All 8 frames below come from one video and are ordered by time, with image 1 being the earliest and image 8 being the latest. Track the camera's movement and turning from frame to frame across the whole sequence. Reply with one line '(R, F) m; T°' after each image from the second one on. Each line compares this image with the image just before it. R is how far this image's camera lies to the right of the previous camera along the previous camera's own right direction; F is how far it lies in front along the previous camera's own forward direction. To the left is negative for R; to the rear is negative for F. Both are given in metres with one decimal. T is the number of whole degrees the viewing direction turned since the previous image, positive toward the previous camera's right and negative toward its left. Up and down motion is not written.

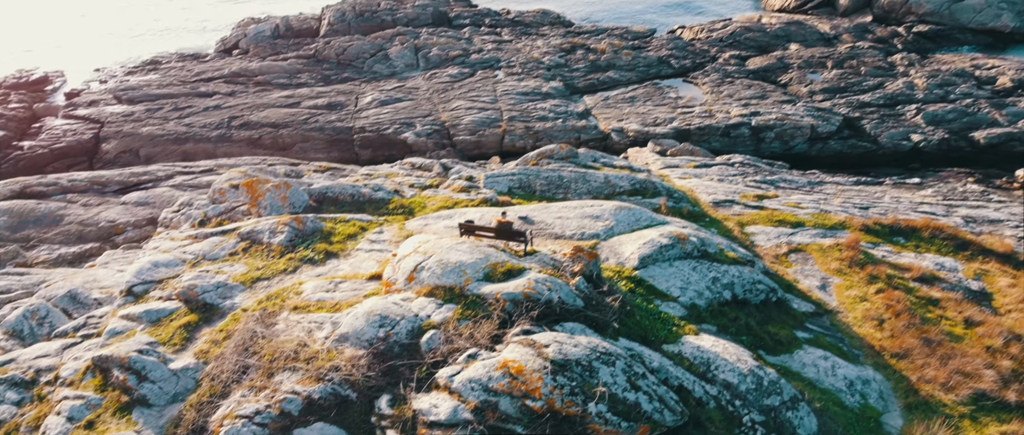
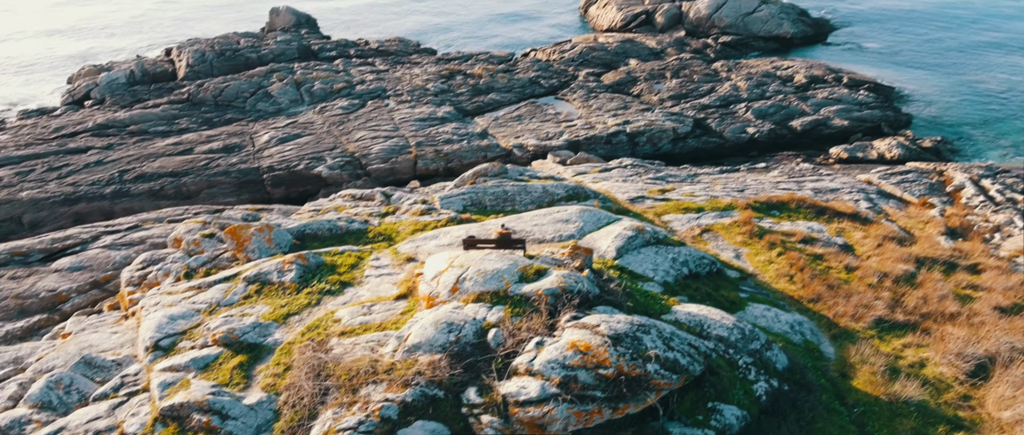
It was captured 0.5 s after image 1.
(-3.0, -0.8) m; +15°
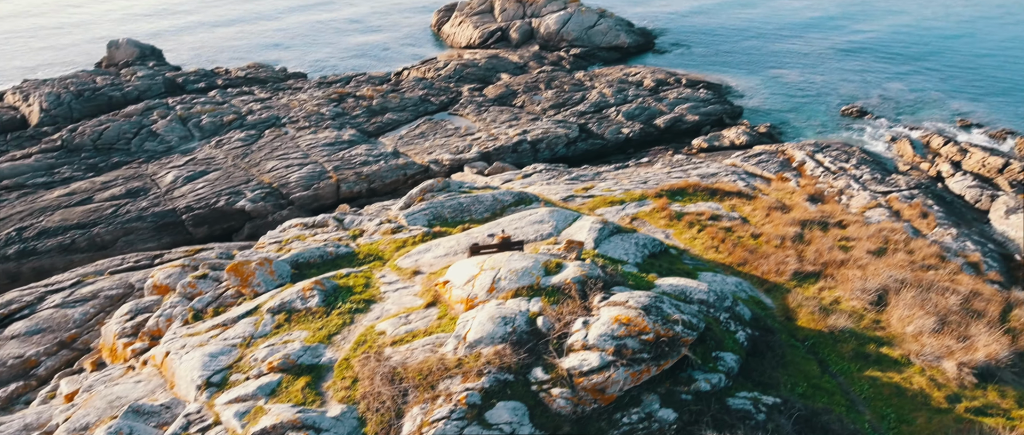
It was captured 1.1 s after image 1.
(-3.1, -0.7) m; +14°
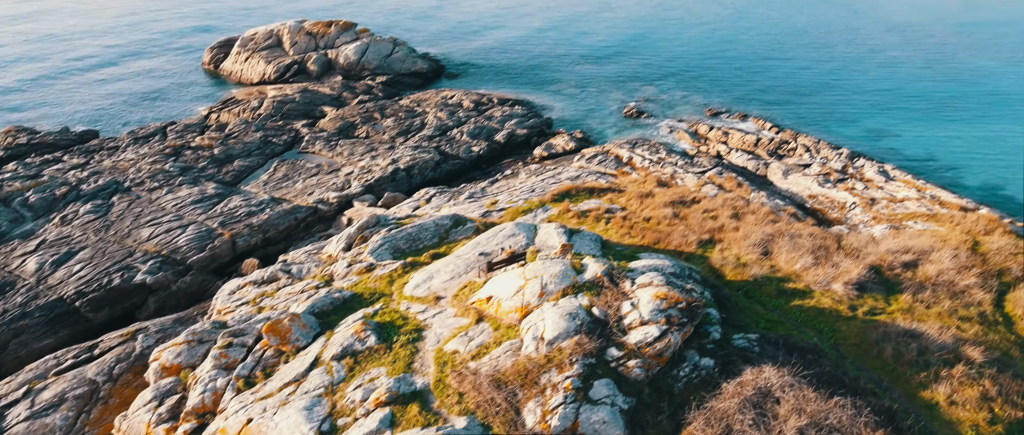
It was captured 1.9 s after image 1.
(-4.9, -0.2) m; +20°
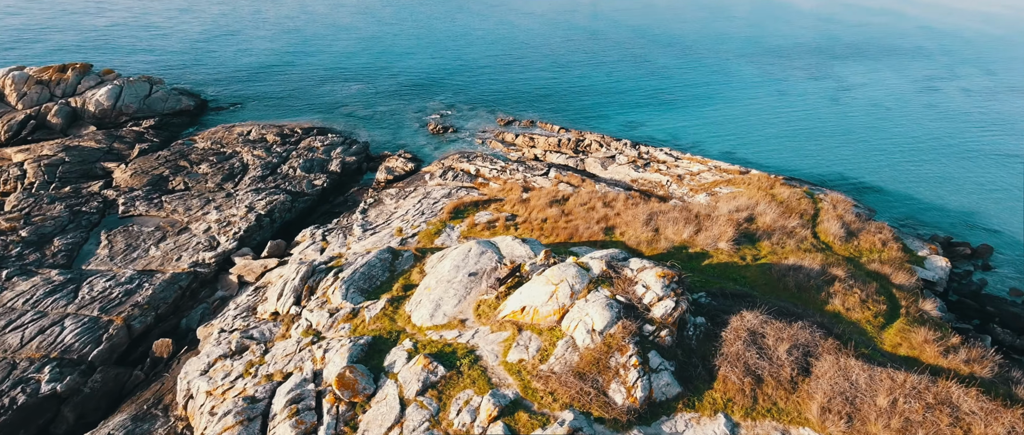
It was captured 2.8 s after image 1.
(-5.2, +0.2) m; +21°
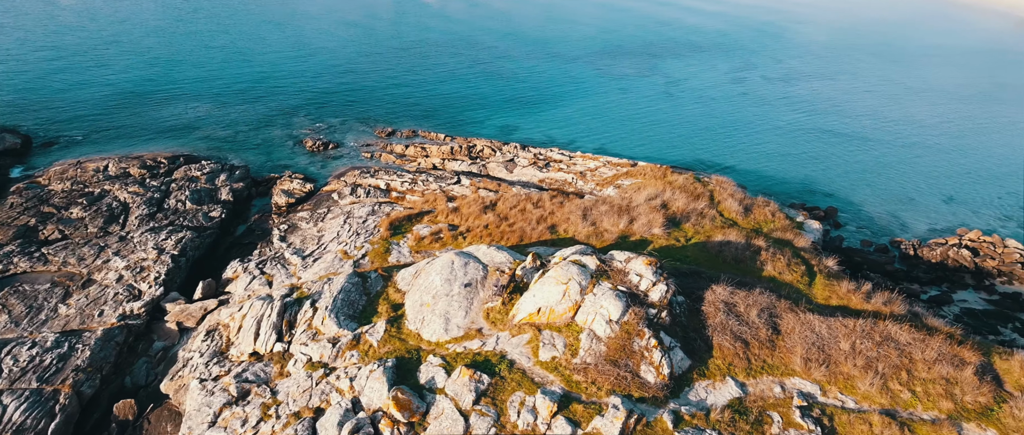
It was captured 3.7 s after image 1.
(-3.1, -0.2) m; +13°
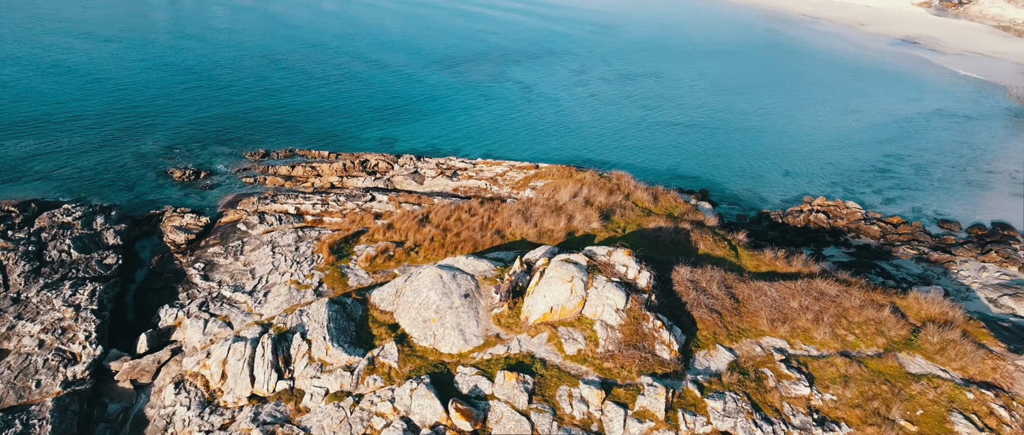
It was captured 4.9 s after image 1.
(-3.2, -0.4) m; +12°
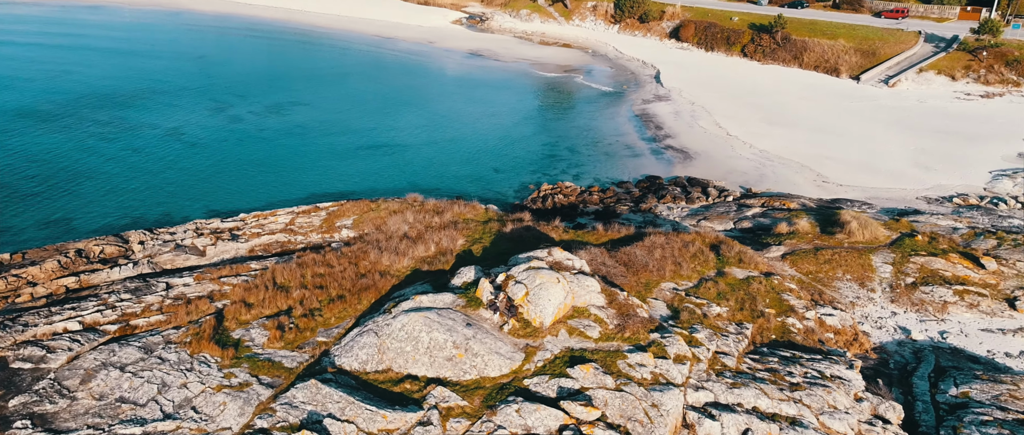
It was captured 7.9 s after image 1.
(-8.4, -0.6) m; +29°
